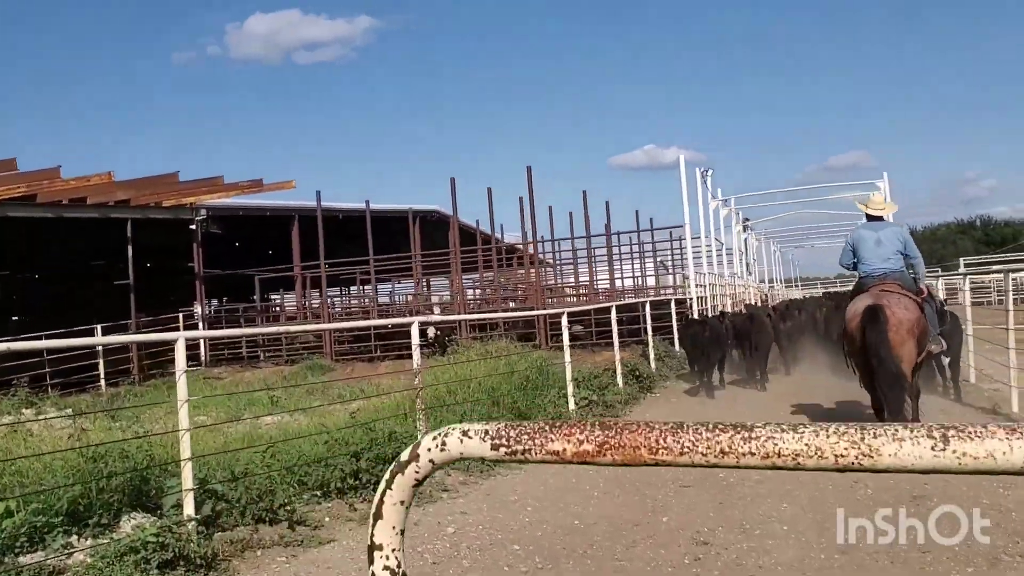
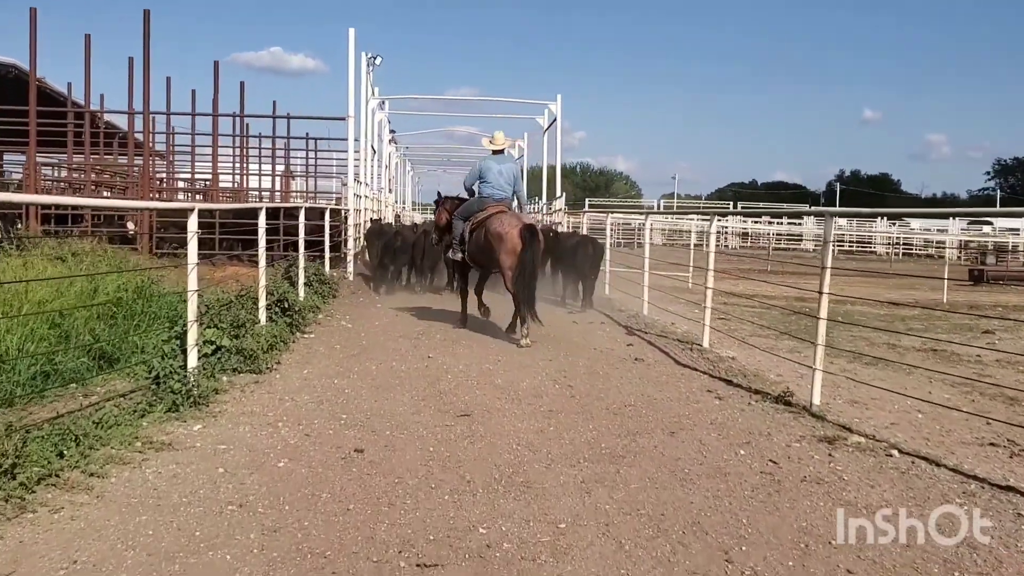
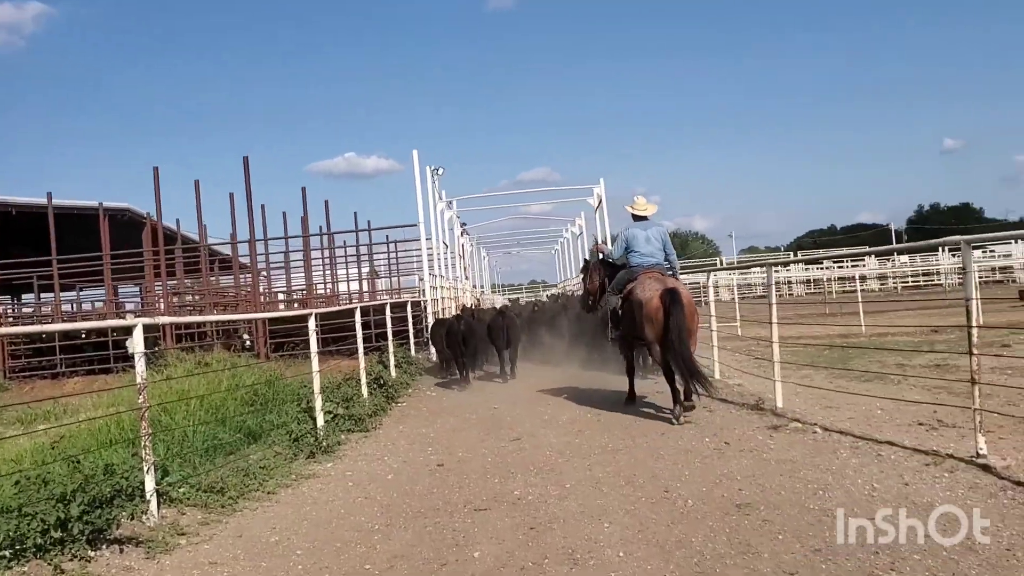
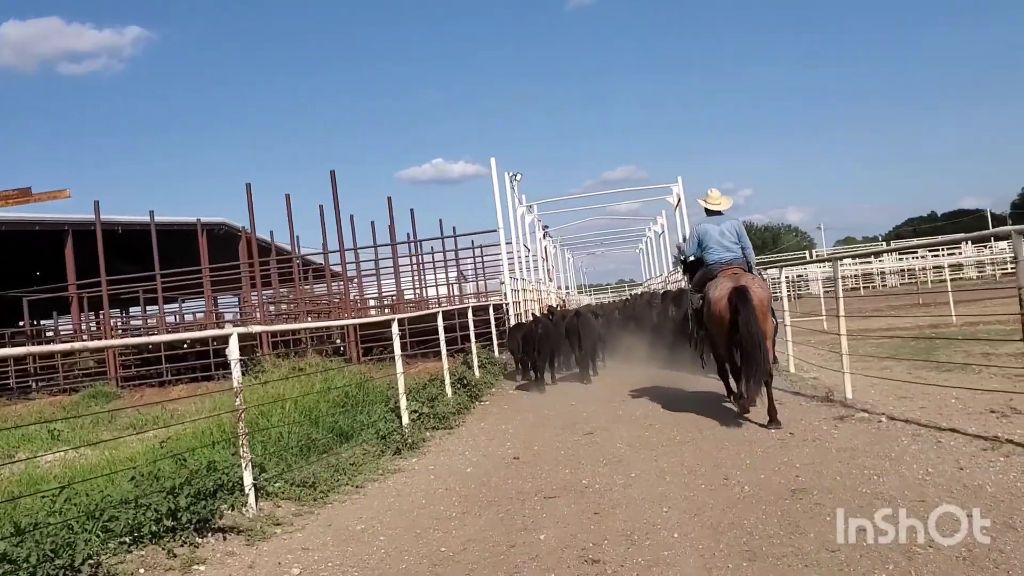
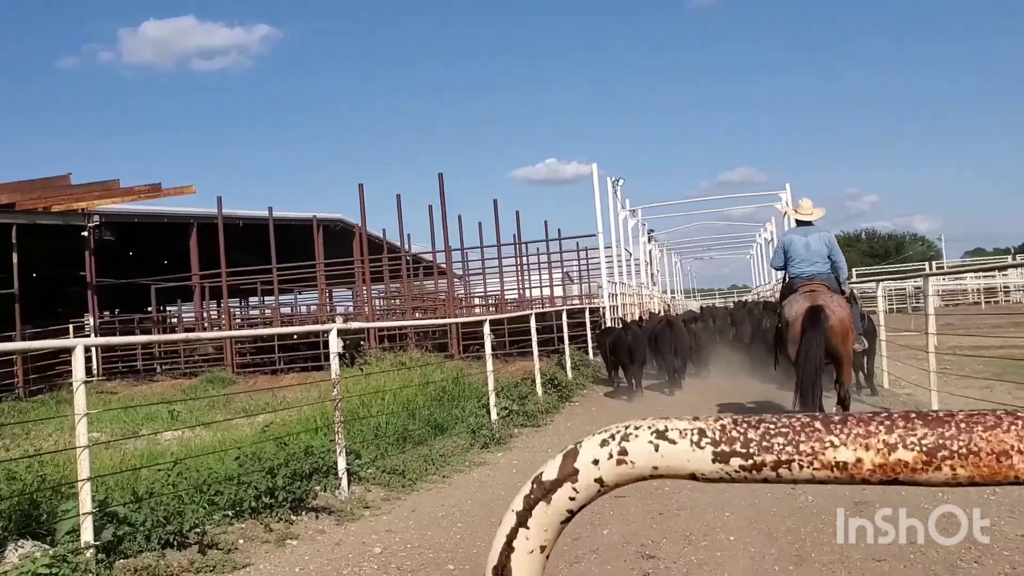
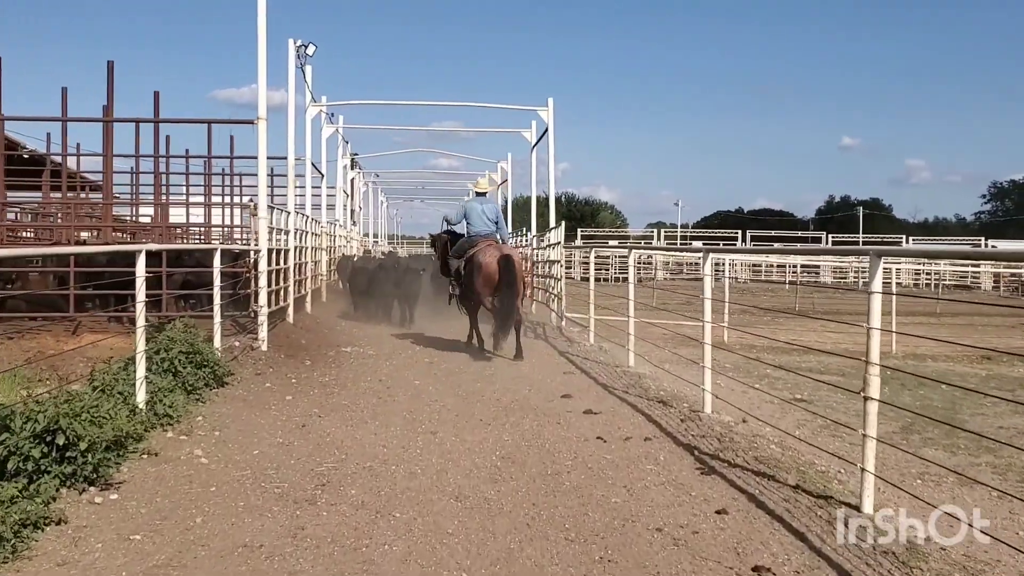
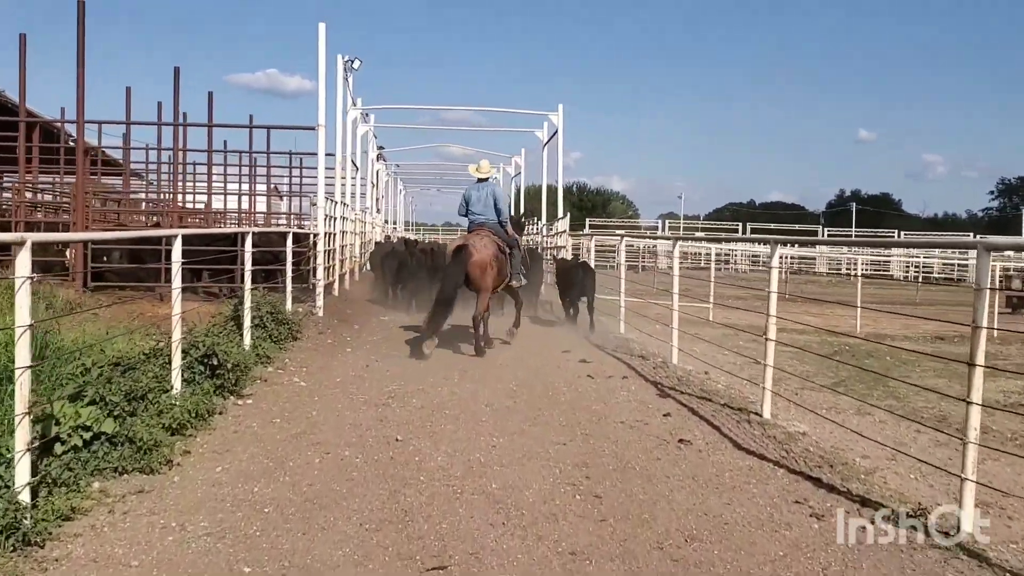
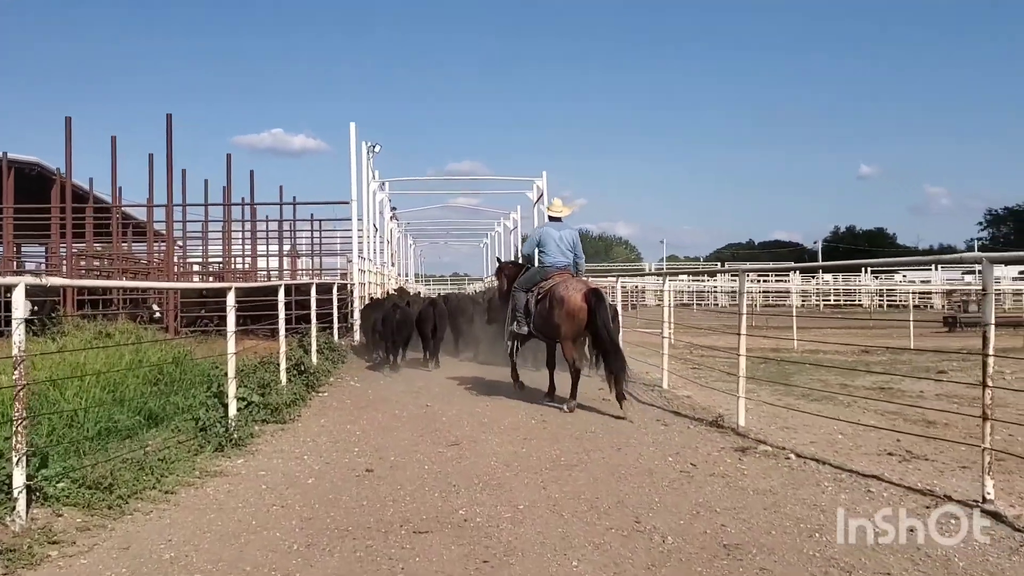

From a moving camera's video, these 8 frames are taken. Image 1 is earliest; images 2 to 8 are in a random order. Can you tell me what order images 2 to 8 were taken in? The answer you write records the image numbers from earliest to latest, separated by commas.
5, 4, 3, 8, 2, 7, 6
